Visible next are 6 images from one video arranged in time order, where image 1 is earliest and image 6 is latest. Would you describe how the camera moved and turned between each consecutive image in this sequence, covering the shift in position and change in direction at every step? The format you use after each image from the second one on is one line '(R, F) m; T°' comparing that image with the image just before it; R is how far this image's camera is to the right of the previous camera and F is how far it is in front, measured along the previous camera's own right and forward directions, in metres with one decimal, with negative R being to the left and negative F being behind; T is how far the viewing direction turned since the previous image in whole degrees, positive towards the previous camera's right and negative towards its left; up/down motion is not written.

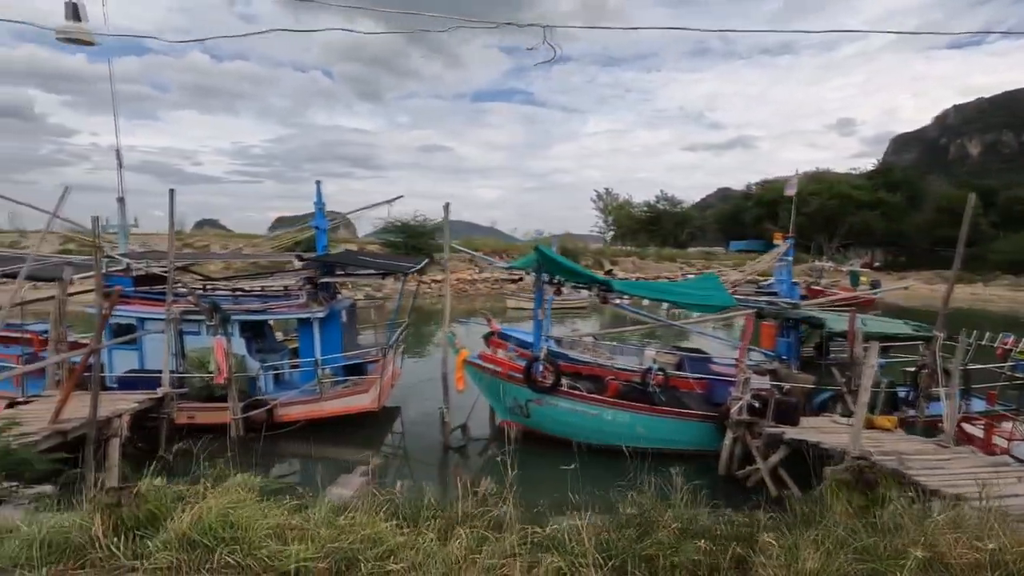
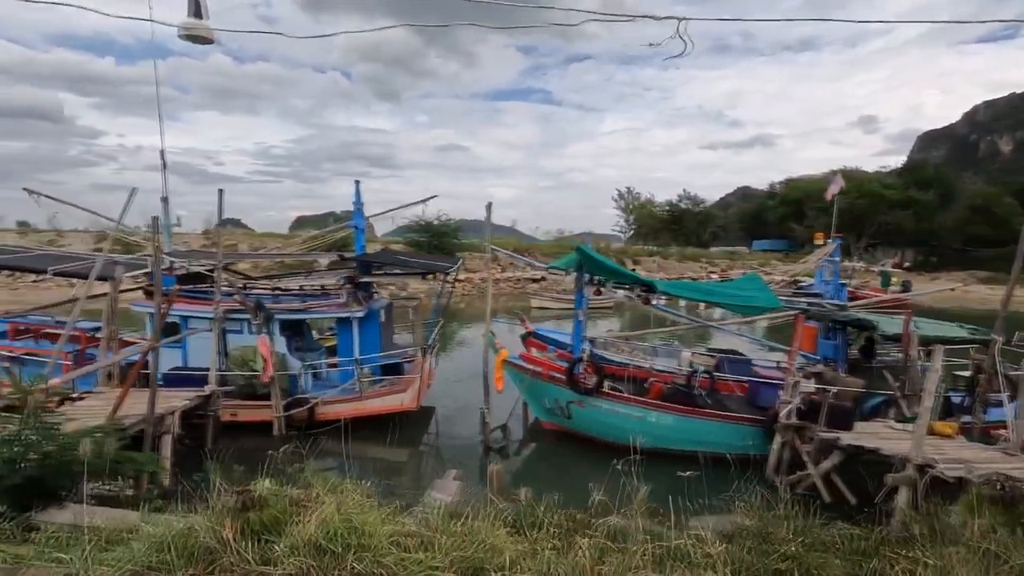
(-0.4, +0.1) m; -2°
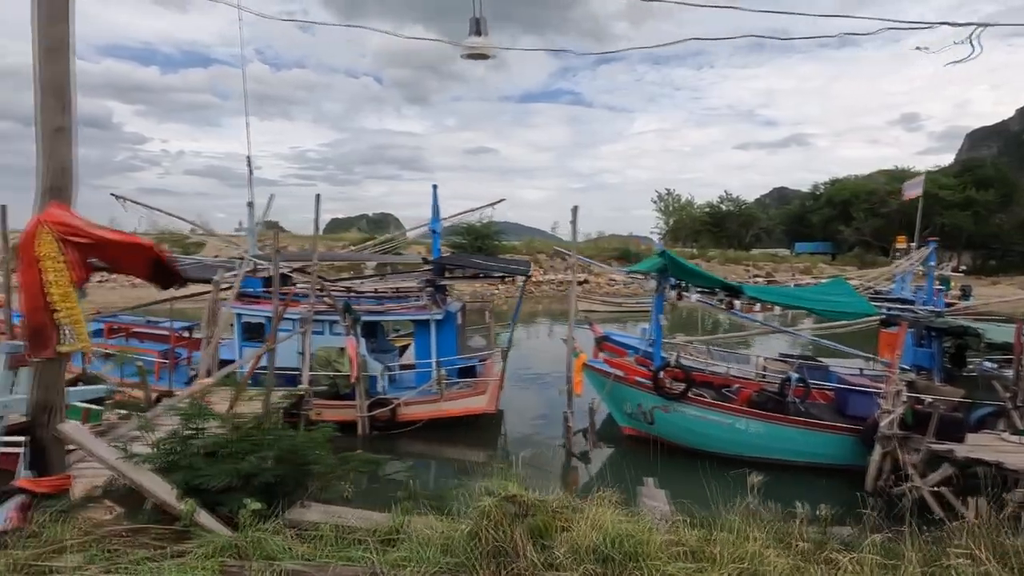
(-1.0, 0.0) m; -3°
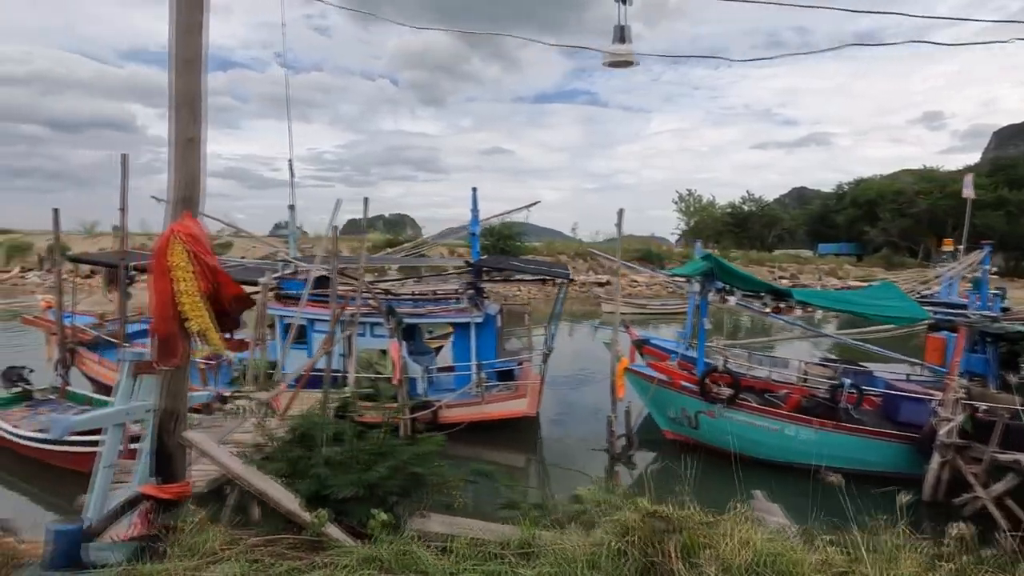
(-0.5, 0.0) m; -2°
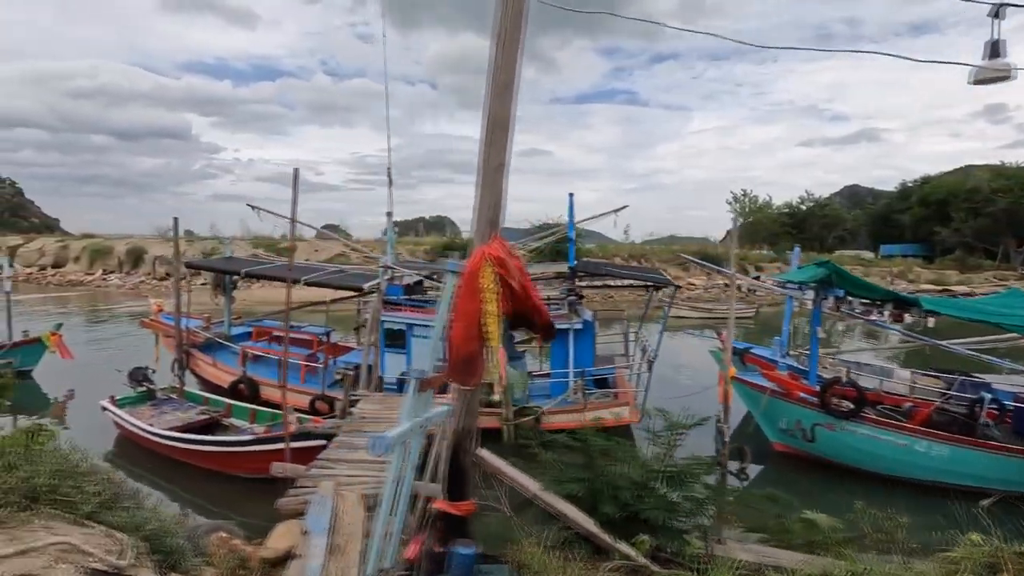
(-1.2, 0.0) m; -4°
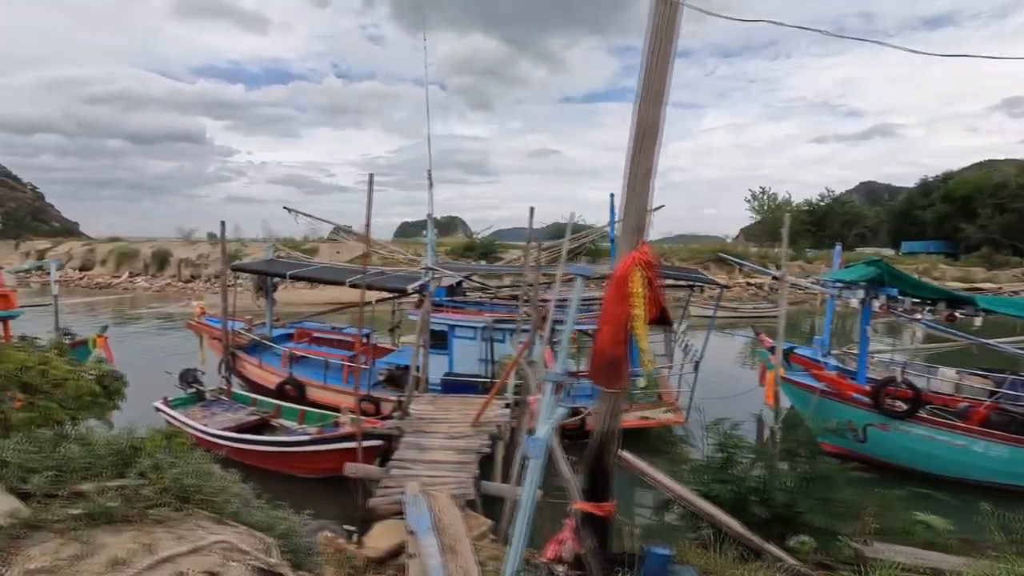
(-0.6, -0.1) m; -1°
